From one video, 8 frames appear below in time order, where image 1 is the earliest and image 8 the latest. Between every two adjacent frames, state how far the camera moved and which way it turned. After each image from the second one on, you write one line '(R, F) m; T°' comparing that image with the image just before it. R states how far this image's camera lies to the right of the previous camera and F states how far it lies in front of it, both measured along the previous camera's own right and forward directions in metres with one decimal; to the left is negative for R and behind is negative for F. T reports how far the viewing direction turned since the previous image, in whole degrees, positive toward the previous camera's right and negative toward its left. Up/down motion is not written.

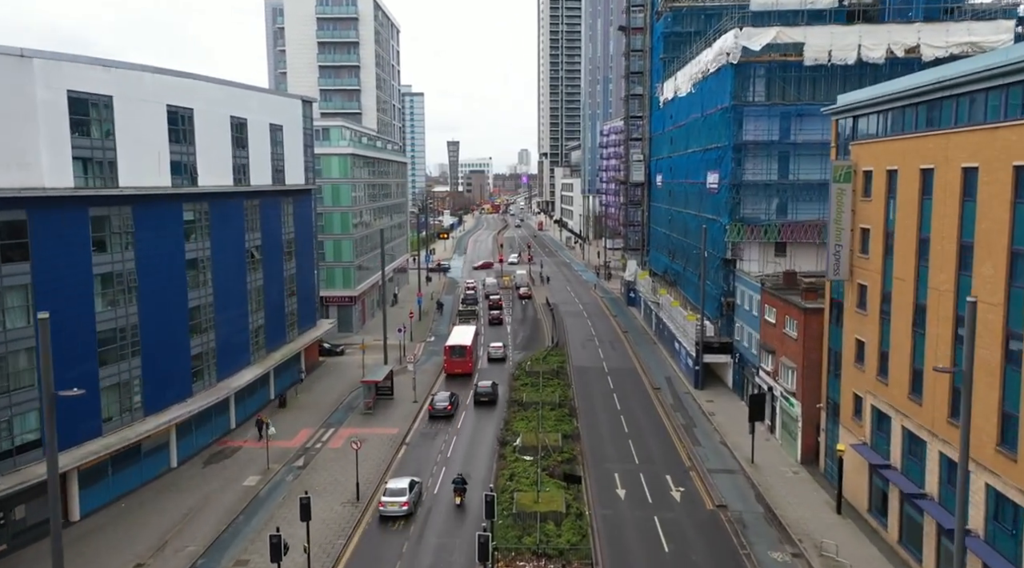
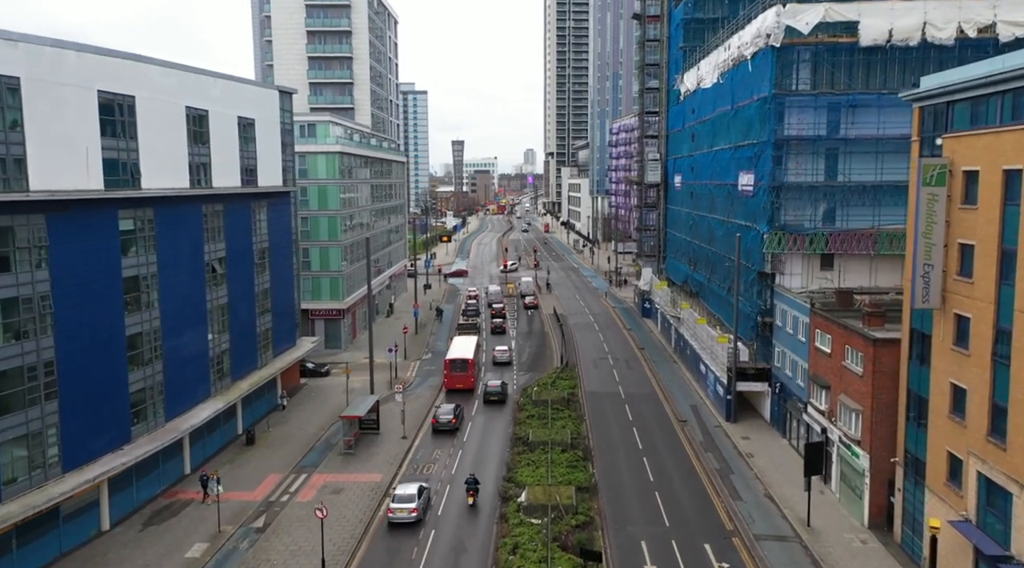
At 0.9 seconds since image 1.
(+0.1, +6.6) m; 0°
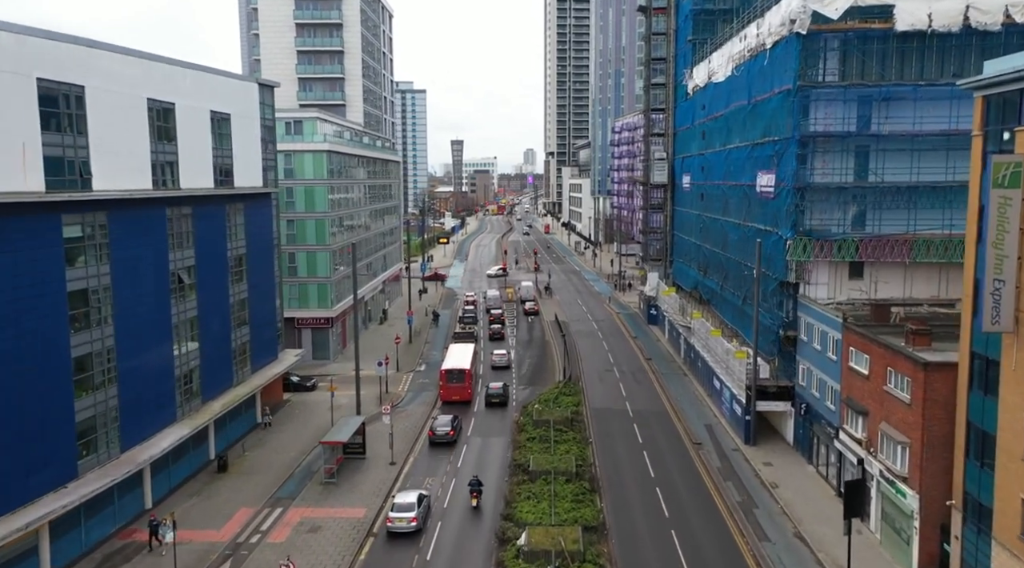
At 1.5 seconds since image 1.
(+0.1, +3.8) m; 0°
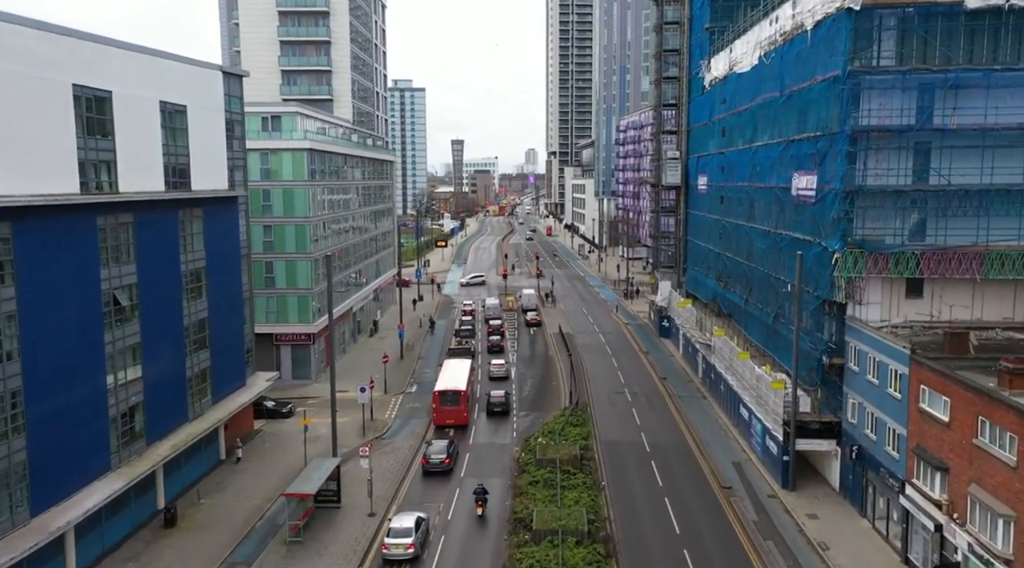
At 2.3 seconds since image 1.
(+0.1, +5.6) m; 0°
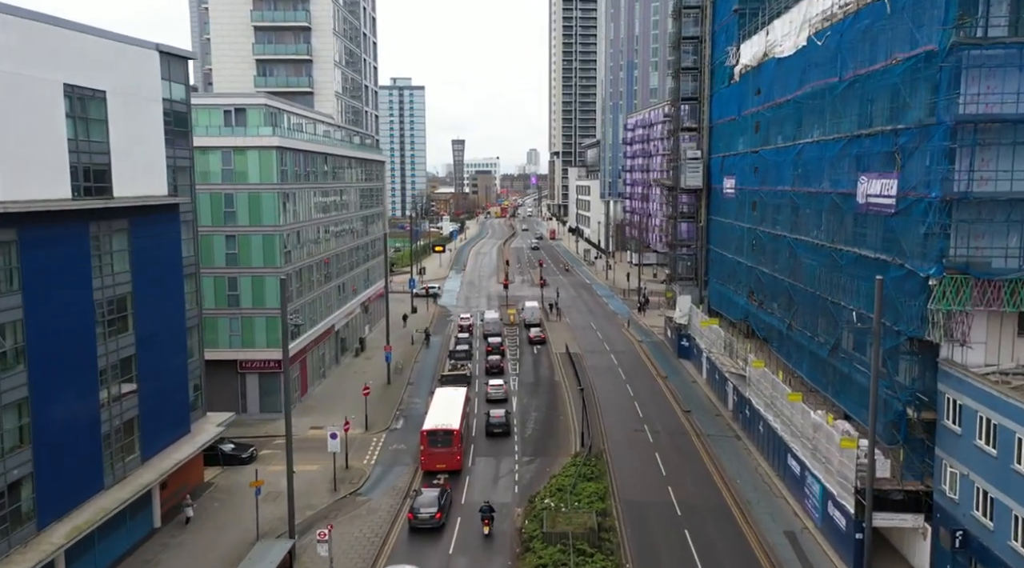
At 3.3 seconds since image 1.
(0.0, +7.3) m; 0°
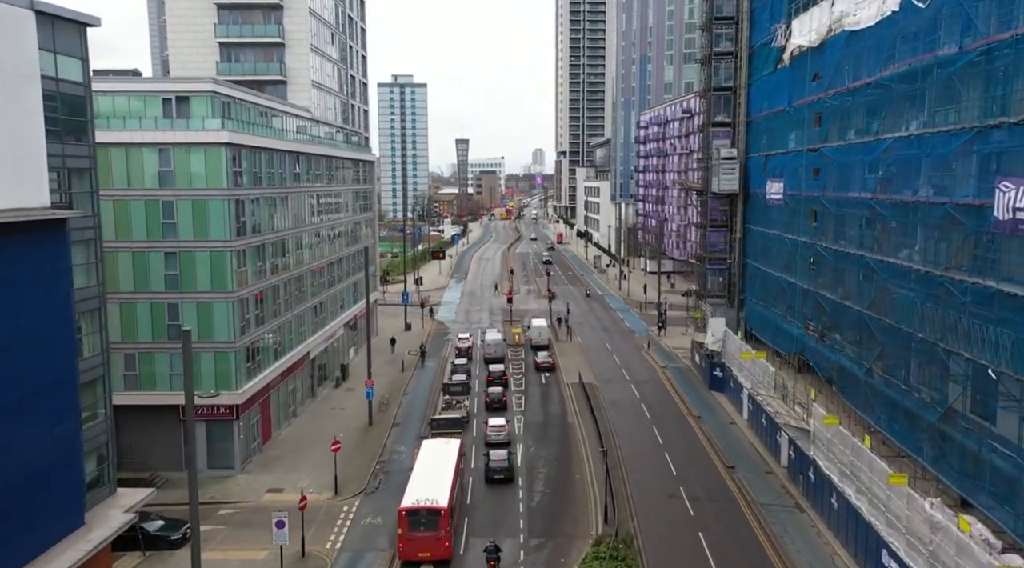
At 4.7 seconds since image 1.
(0.0, +8.8) m; 0°
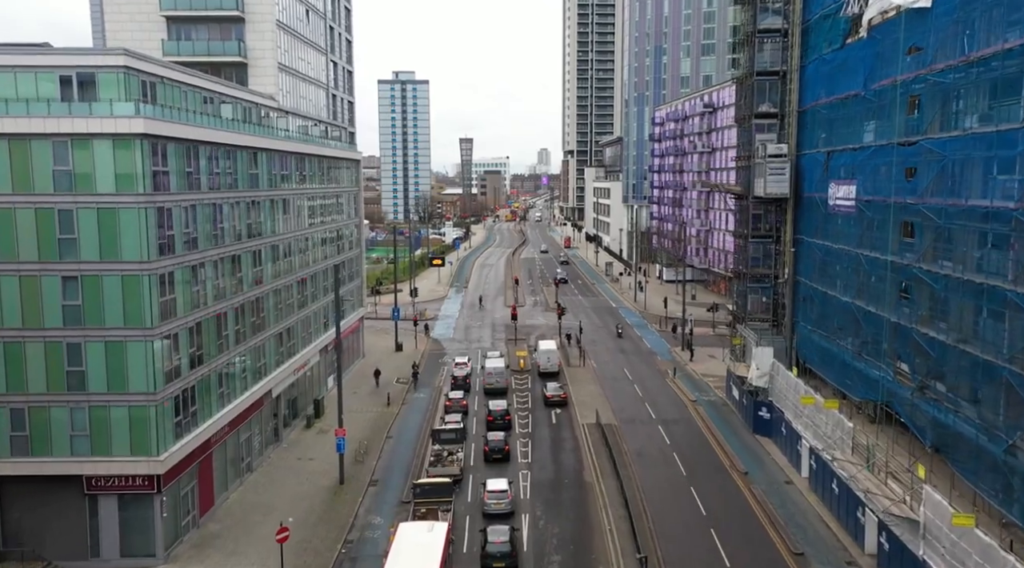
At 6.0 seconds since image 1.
(0.0, +9.0) m; 0°
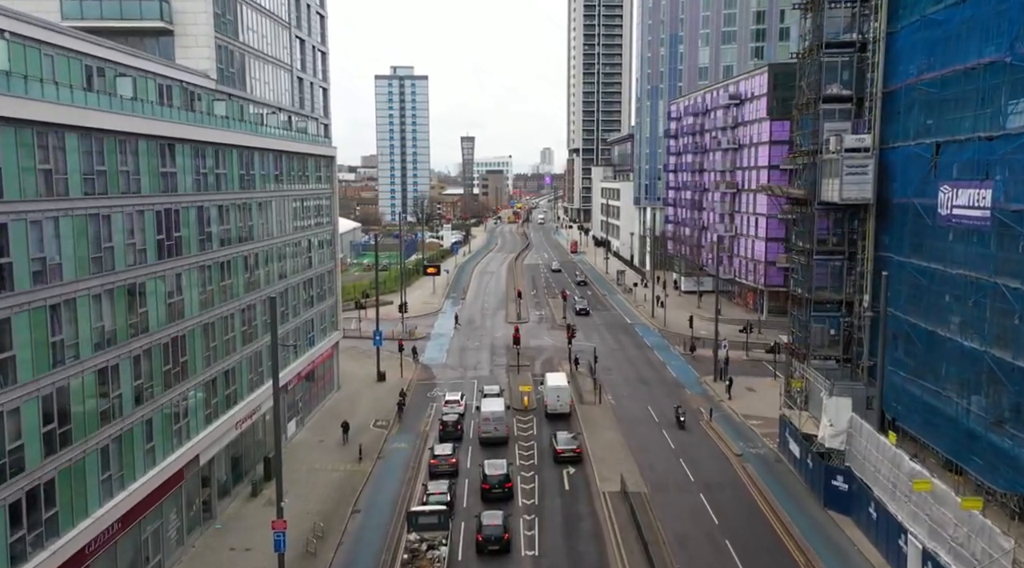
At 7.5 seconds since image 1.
(0.0, +10.3) m; 0°
